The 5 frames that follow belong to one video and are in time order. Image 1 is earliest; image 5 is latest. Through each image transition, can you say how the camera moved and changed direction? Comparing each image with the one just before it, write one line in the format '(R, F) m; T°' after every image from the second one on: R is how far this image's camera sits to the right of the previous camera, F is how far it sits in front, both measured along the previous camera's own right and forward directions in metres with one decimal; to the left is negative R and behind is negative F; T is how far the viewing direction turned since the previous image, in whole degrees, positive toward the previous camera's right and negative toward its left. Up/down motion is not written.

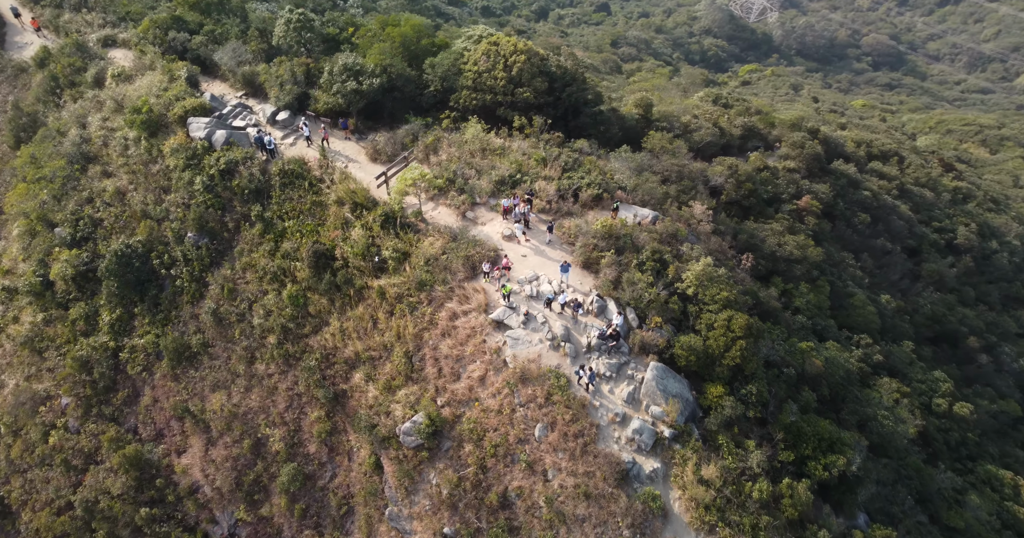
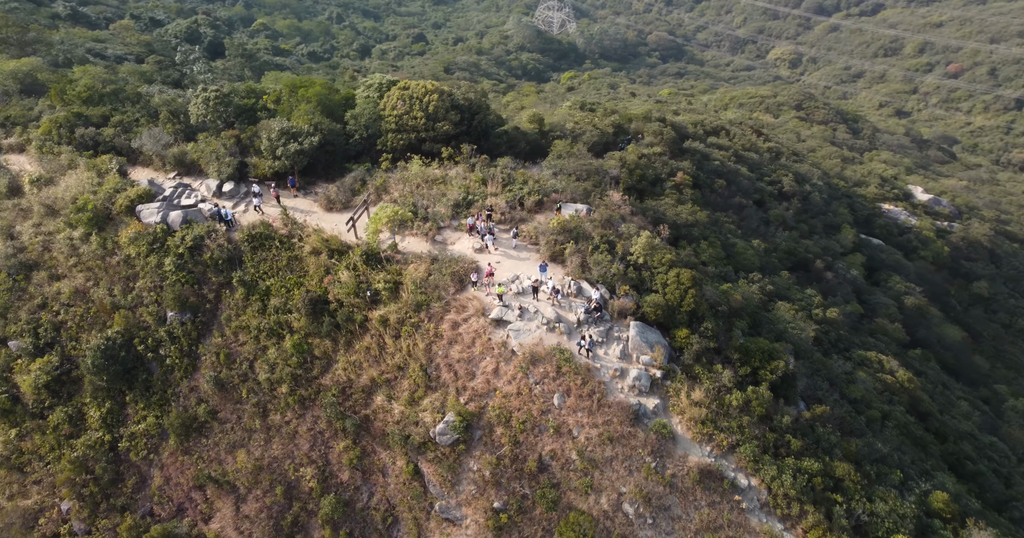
(-3.0, -2.6) m; +11°
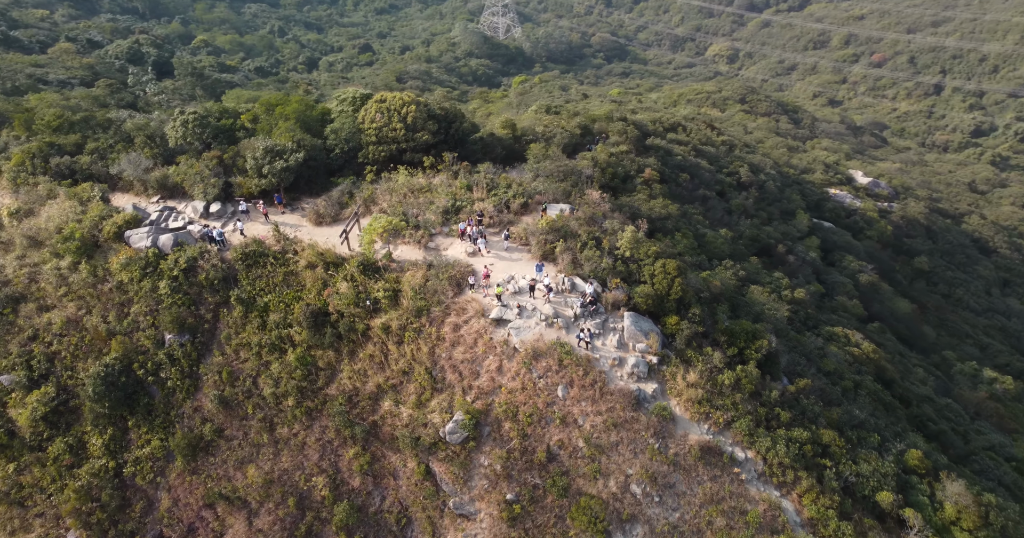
(-0.9, -0.7) m; +3°
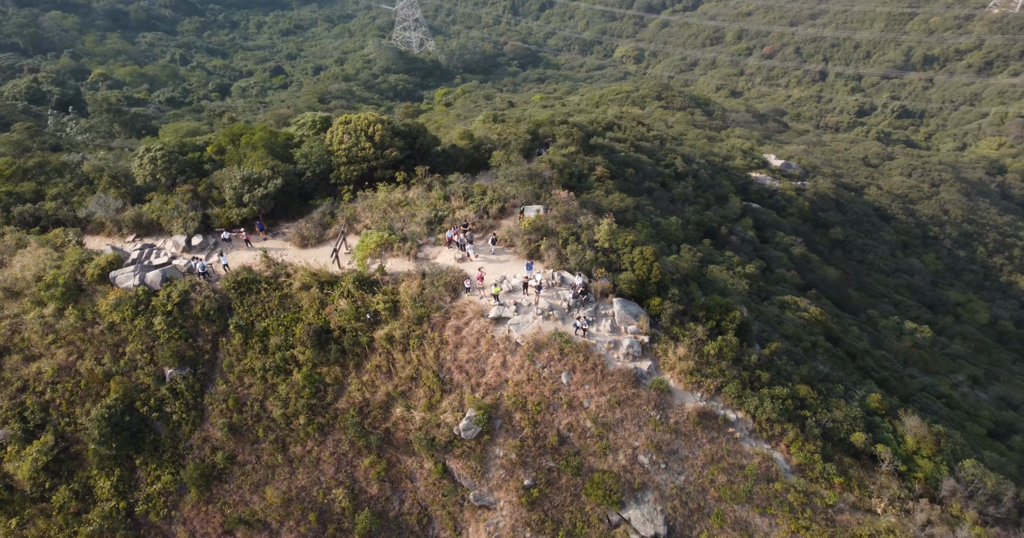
(-1.5, -1.1) m; +5°
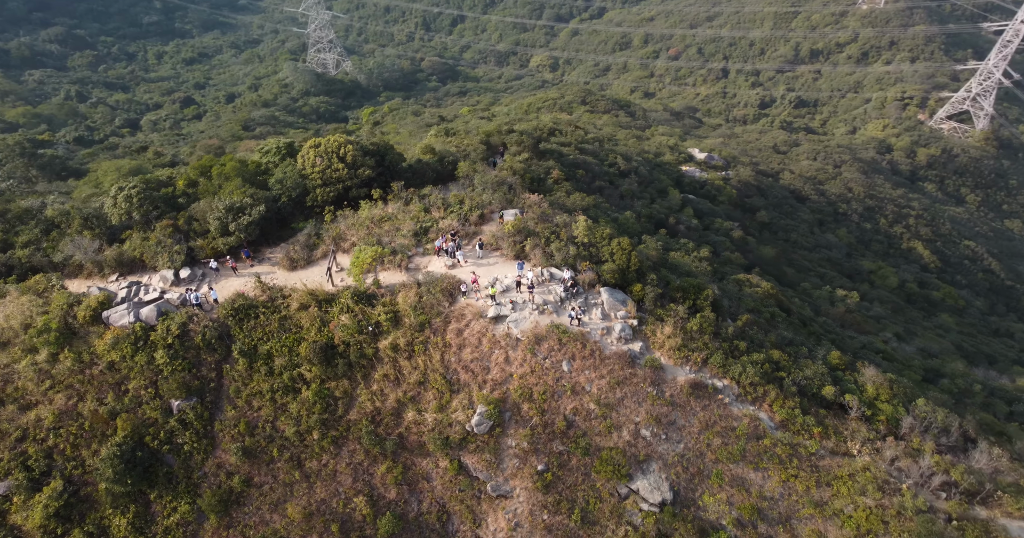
(-1.5, -1.2) m; +5°
